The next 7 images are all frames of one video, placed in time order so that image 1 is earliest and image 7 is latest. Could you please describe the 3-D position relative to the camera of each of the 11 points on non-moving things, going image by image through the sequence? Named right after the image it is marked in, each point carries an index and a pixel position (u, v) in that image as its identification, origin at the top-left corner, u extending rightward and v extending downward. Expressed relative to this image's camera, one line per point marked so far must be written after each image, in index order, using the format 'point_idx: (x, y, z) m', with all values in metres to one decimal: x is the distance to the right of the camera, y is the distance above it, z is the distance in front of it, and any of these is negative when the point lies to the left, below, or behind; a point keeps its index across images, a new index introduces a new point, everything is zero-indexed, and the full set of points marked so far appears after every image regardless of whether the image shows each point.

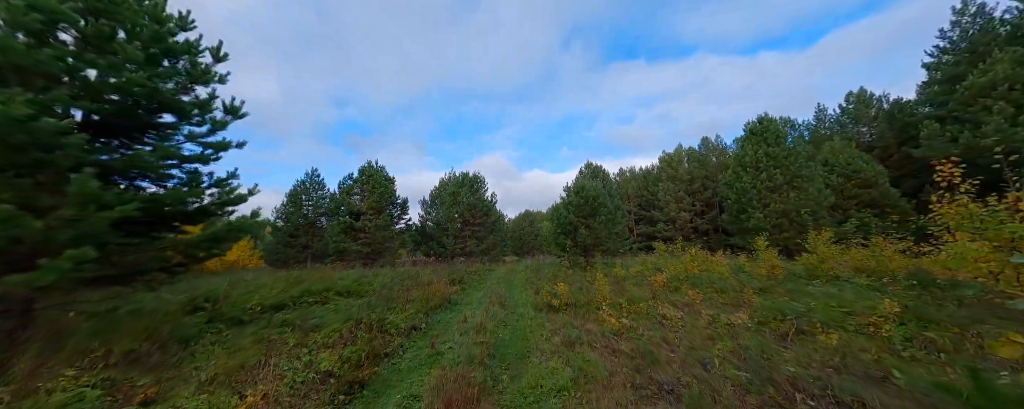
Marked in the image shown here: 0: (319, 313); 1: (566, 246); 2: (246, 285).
0: (-5.4, -3.0, +8.1) m
1: (+3.5, -2.6, +18.7) m
2: (-9.8, -3.1, +10.8) m
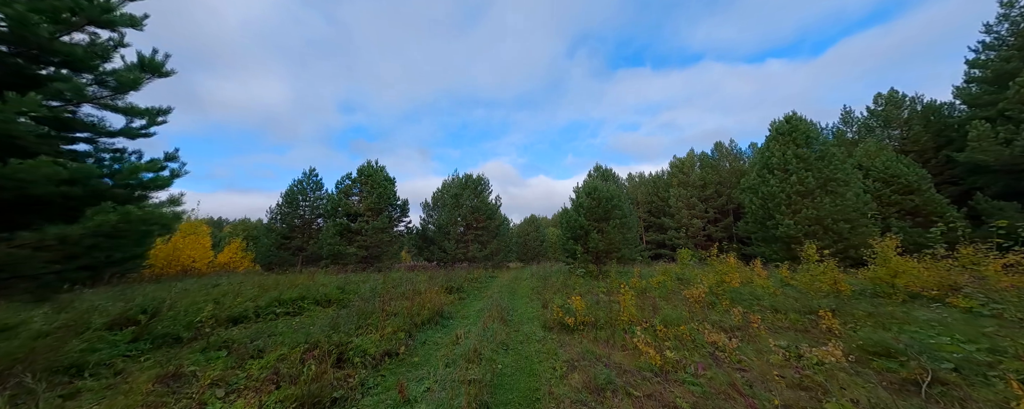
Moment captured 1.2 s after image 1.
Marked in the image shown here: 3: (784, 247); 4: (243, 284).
0: (-5.3, -2.8, +6.6) m
1: (+3.7, -2.7, +17.1) m
2: (-9.7, -2.8, +9.4) m
3: (+18.0, -2.8, +19.4) m
4: (-11.0, -3.3, +11.9) m
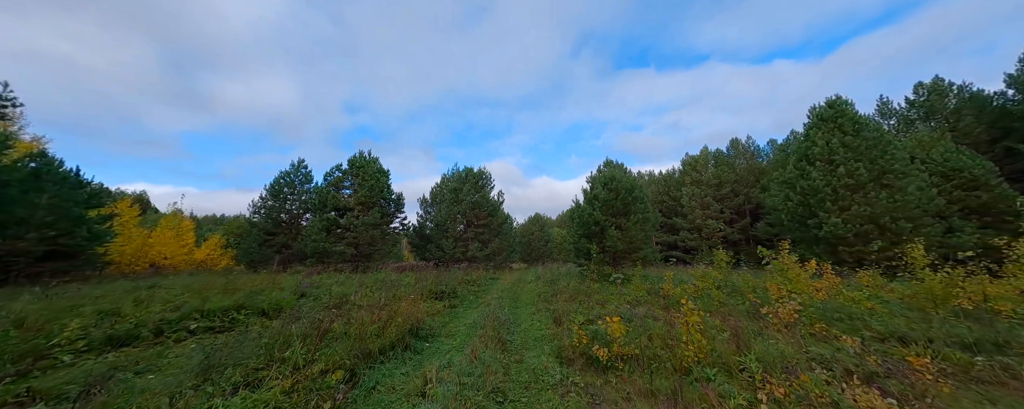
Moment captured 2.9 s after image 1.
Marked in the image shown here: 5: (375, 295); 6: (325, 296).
0: (-5.3, -2.3, +4.3) m
1: (+3.9, -2.3, +14.6) m
2: (-9.7, -2.3, +7.1) m
3: (+18.2, -2.6, +16.8) m
4: (-10.9, -2.7, +9.7) m
5: (-4.6, -3.1, +9.8) m
6: (-5.9, -2.9, +9.2) m
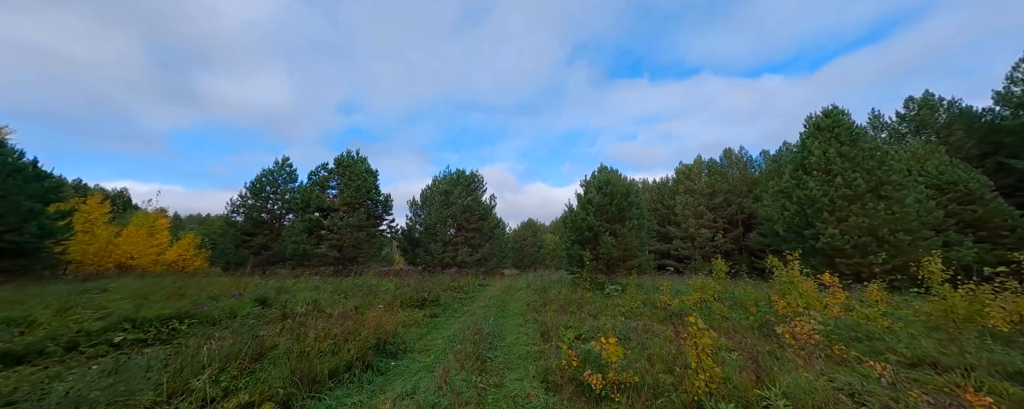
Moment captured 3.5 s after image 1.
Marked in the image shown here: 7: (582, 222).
0: (-5.6, -2.2, +3.4) m
1: (+3.4, -2.6, +13.9) m
2: (-10.0, -2.1, +6.2) m
3: (+17.6, -3.1, +16.4) m
4: (-11.4, -2.5, +8.7) m
5: (-5.1, -3.0, +8.9) m
6: (-6.3, -2.8, +8.3) m
7: (+3.3, -0.8, +13.9) m
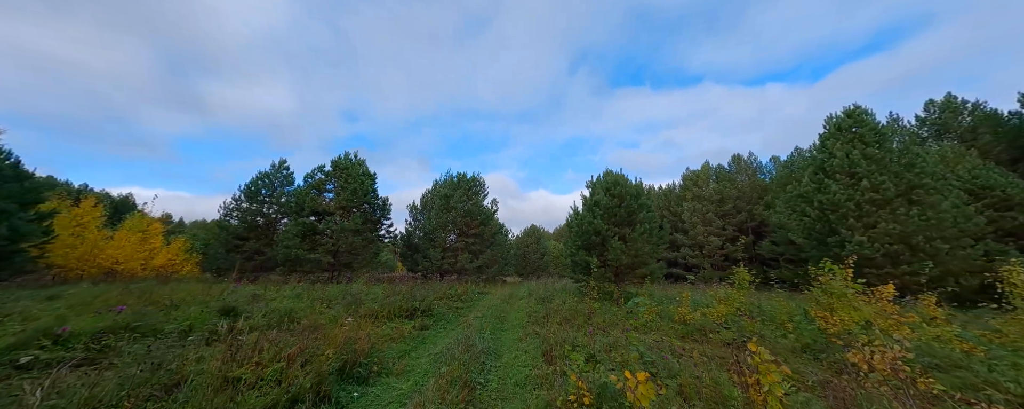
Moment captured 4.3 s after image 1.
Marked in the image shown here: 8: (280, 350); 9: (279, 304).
0: (-5.7, -2.0, +2.5) m
1: (+3.4, -2.7, +12.9) m
2: (-10.1, -1.9, +5.3) m
3: (+17.7, -3.4, +15.1) m
4: (-11.4, -2.4, +7.8) m
5: (-5.1, -3.0, +8.0) m
6: (-6.3, -2.7, +7.3) m
7: (+3.4, -1.0, +12.9) m
8: (-3.7, -2.2, +4.6) m
9: (-7.1, -3.0, +8.9) m
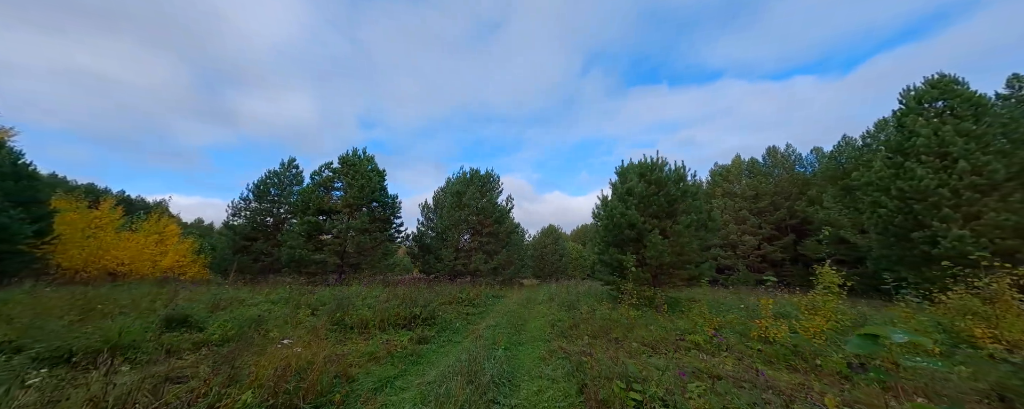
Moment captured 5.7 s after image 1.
0: (-5.6, -1.5, +1.0) m
1: (+4.1, -2.3, +10.8) m
2: (-9.8, -1.6, +4.0) m
3: (+18.5, -2.8, +12.3) m
4: (-11.0, -2.1, +6.6) m
5: (-4.7, -2.6, +6.4) m
6: (-6.0, -2.4, +5.8) m
7: (+4.0, -0.5, +10.9) m
8: (-3.4, -1.8, +3.0) m
9: (-6.6, -2.7, +7.4) m
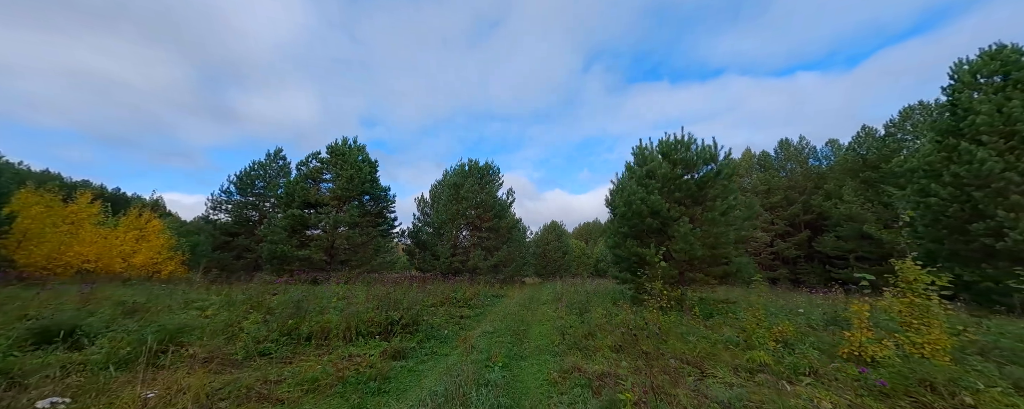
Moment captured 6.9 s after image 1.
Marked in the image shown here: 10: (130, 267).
0: (-5.6, -1.1, -0.6) m
1: (+4.1, -1.8, +9.2) m
2: (-9.8, -1.2, +2.4) m
3: (+18.5, -2.3, +10.6) m
4: (-11.0, -1.7, +5.0) m
5: (-4.7, -2.1, +4.8) m
6: (-6.0, -1.9, +4.2) m
7: (+4.0, 0.0, +9.2) m
8: (-3.5, -1.4, +1.4) m
9: (-6.6, -2.2, +5.9) m
10: (-25.5, -4.2, +19.8) m
